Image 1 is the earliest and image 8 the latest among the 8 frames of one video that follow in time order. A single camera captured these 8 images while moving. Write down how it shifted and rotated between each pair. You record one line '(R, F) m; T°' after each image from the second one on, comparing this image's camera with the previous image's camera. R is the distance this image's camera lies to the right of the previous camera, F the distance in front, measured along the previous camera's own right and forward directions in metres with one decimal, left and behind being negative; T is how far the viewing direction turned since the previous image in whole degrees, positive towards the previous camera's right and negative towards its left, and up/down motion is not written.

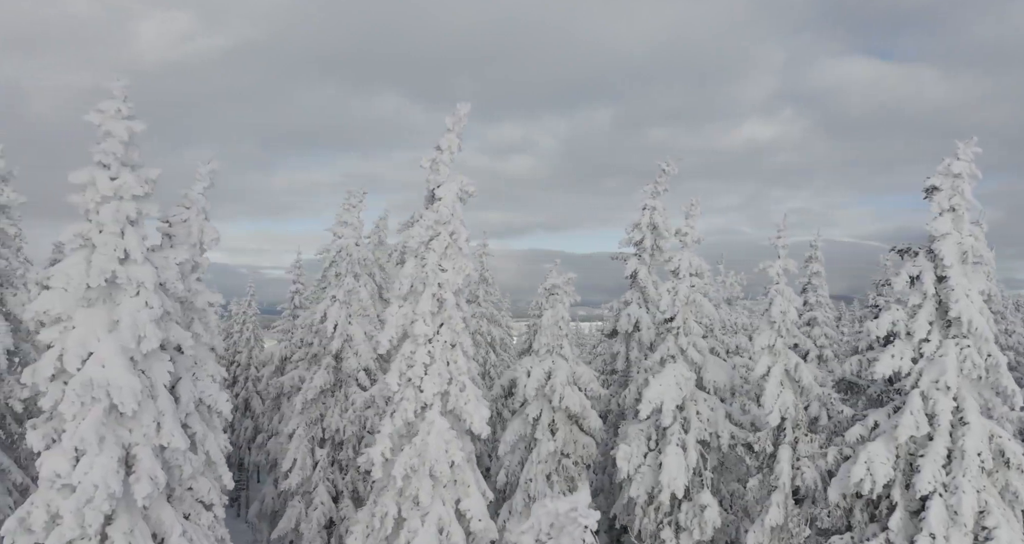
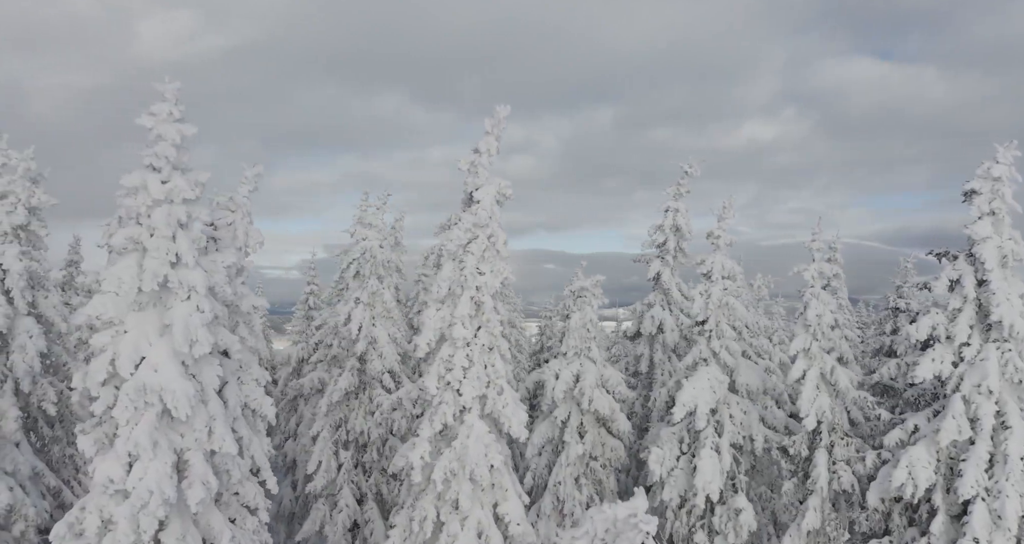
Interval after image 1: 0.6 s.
(-1.1, +0.1) m; 0°
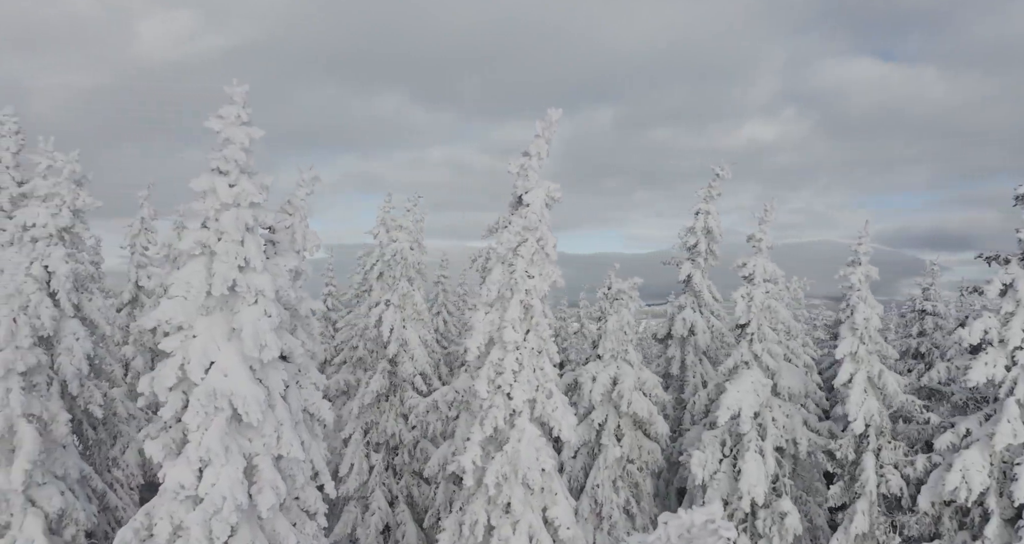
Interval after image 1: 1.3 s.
(-1.4, +0.1) m; 0°
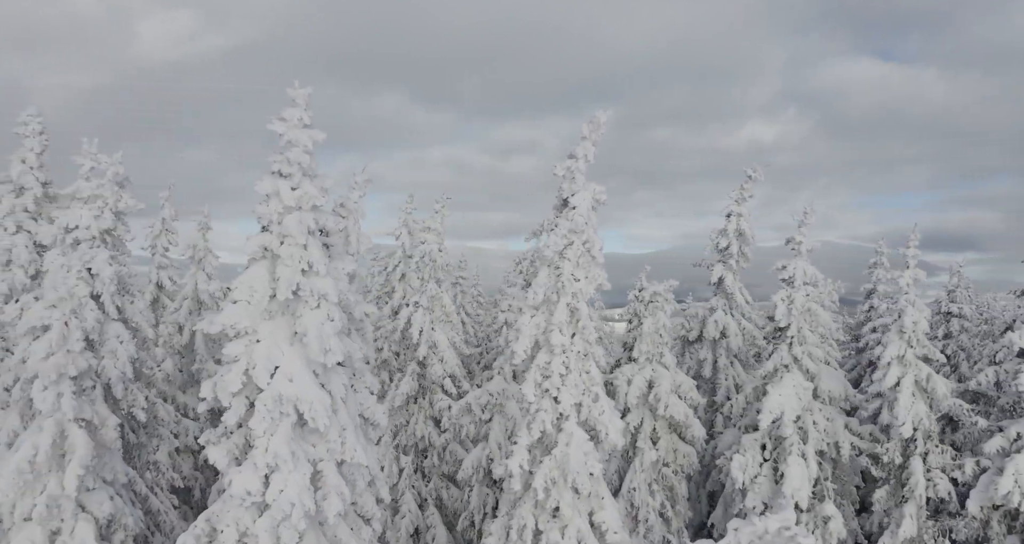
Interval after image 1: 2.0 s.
(-1.3, +0.1) m; 0°
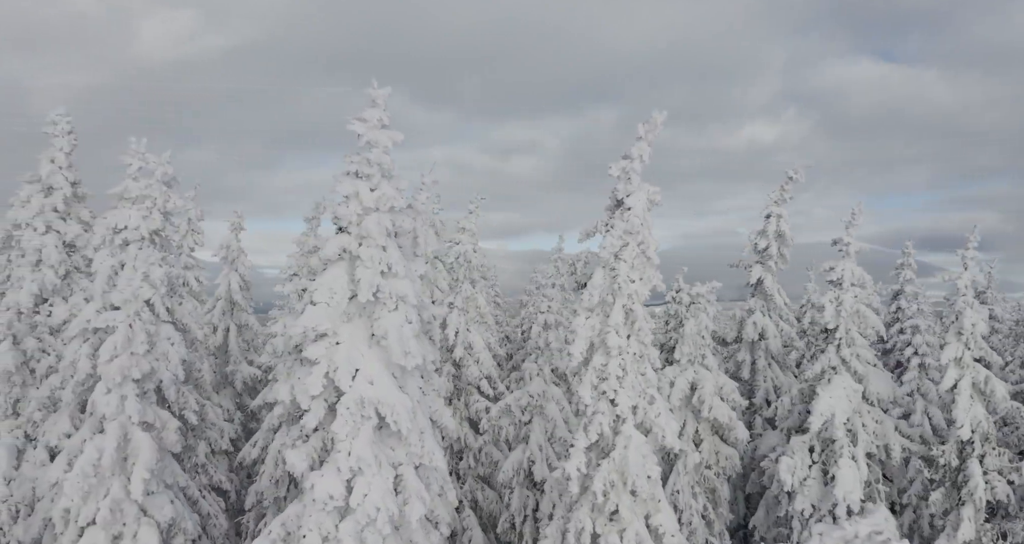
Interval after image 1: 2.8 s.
(-1.6, +0.1) m; 0°
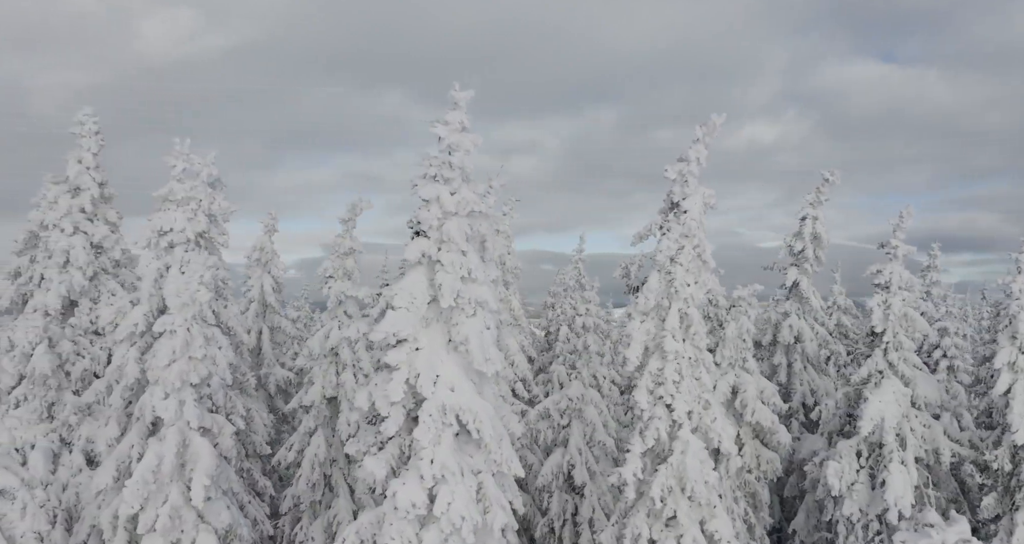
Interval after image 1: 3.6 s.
(-1.5, +0.2) m; 0°
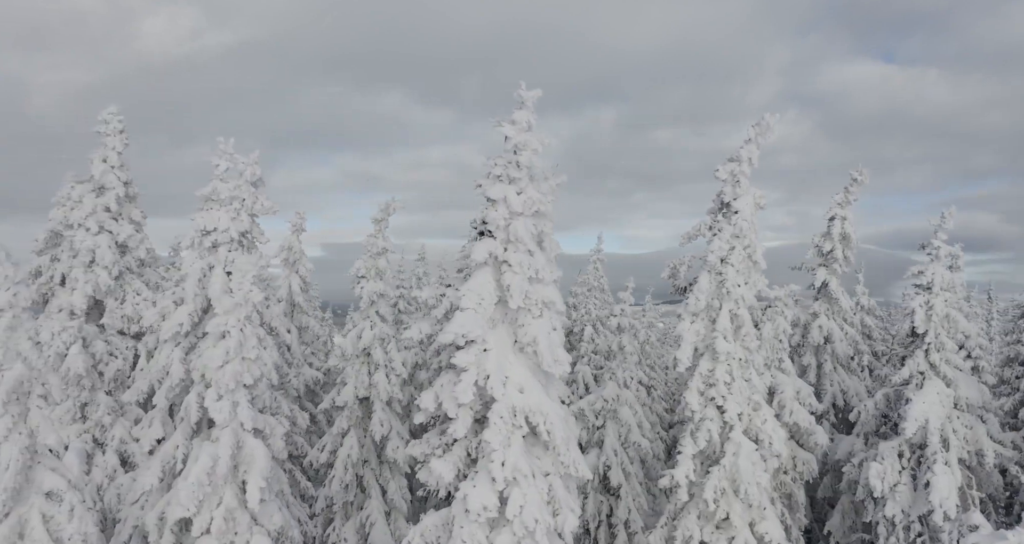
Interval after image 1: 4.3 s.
(-1.4, +0.1) m; 0°
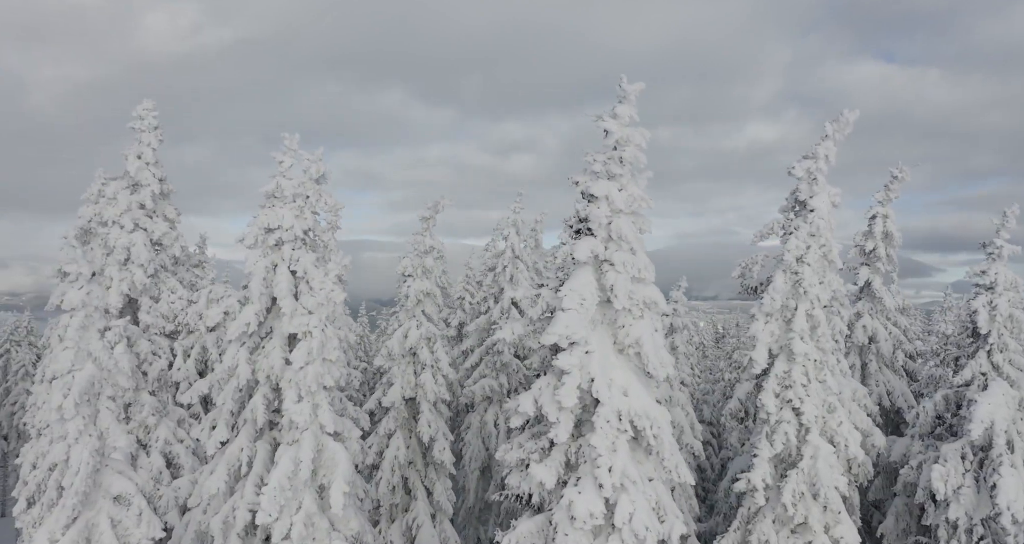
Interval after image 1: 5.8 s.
(-2.0, +0.3) m; 0°
